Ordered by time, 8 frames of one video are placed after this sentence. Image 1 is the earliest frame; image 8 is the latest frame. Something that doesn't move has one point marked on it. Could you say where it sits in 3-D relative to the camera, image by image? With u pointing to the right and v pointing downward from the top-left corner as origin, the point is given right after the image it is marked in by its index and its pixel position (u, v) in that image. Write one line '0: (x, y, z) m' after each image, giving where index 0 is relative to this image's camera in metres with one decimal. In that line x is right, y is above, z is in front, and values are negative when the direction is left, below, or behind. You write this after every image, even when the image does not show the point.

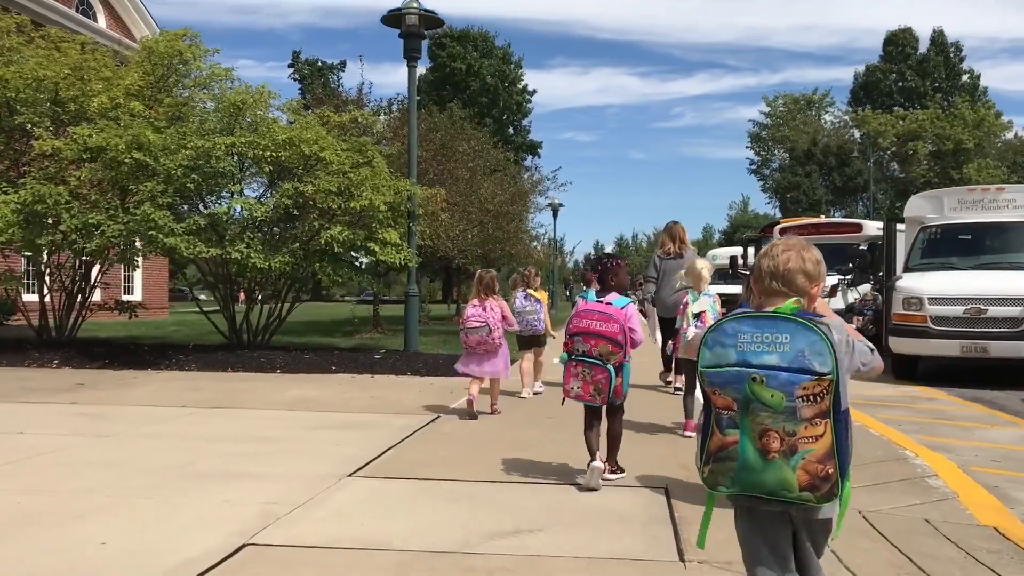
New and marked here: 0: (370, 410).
0: (-1.3, -1.1, +9.0) m
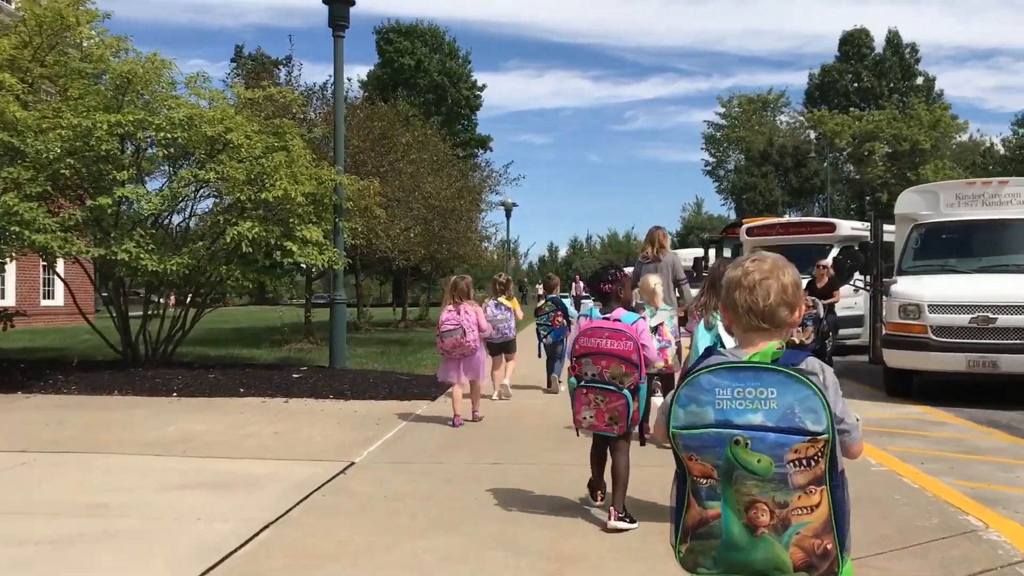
0: (-1.8, -1.2, +7.1) m
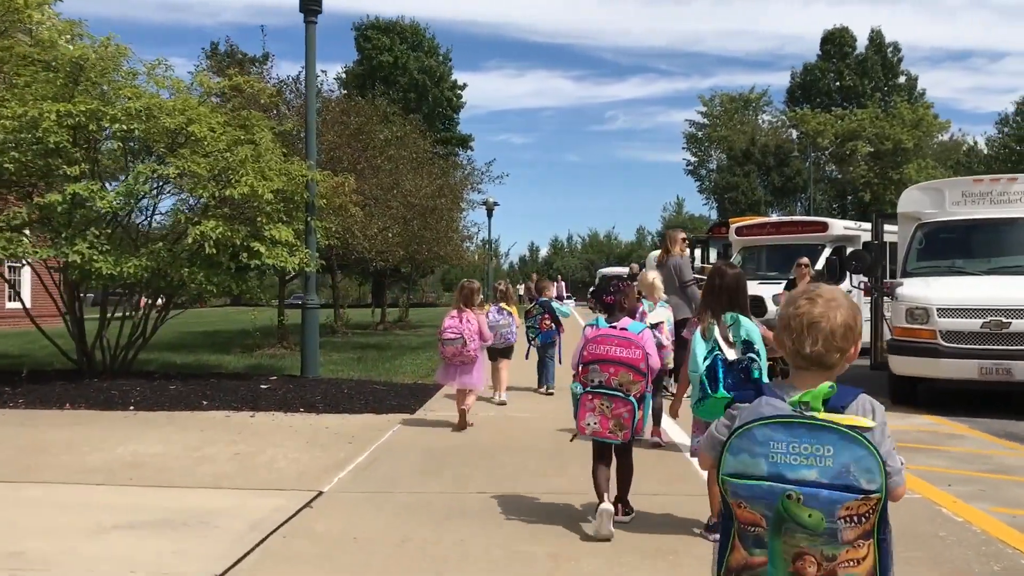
0: (-1.9, -1.3, +6.3) m
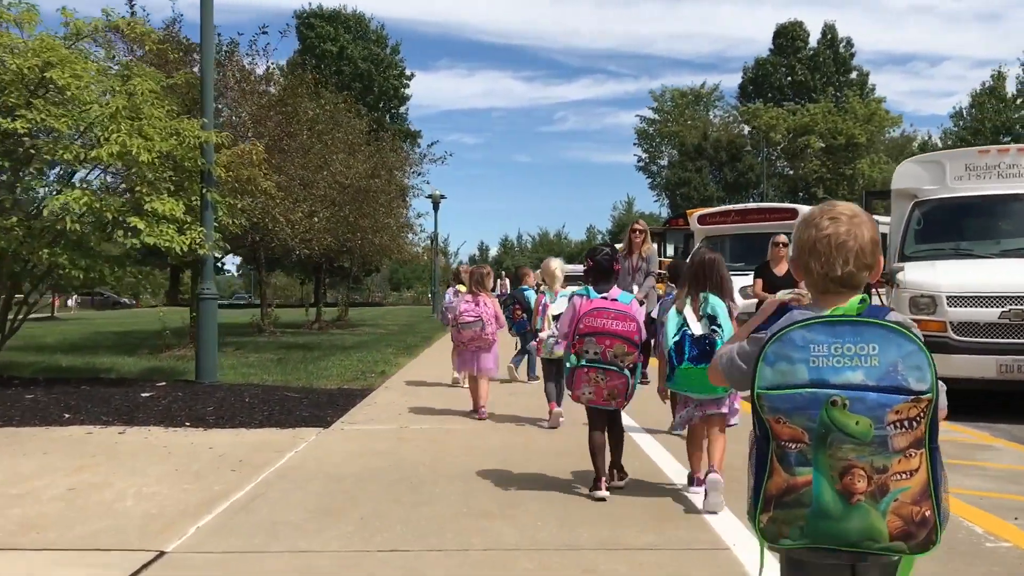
0: (-2.2, -1.1, +4.4) m
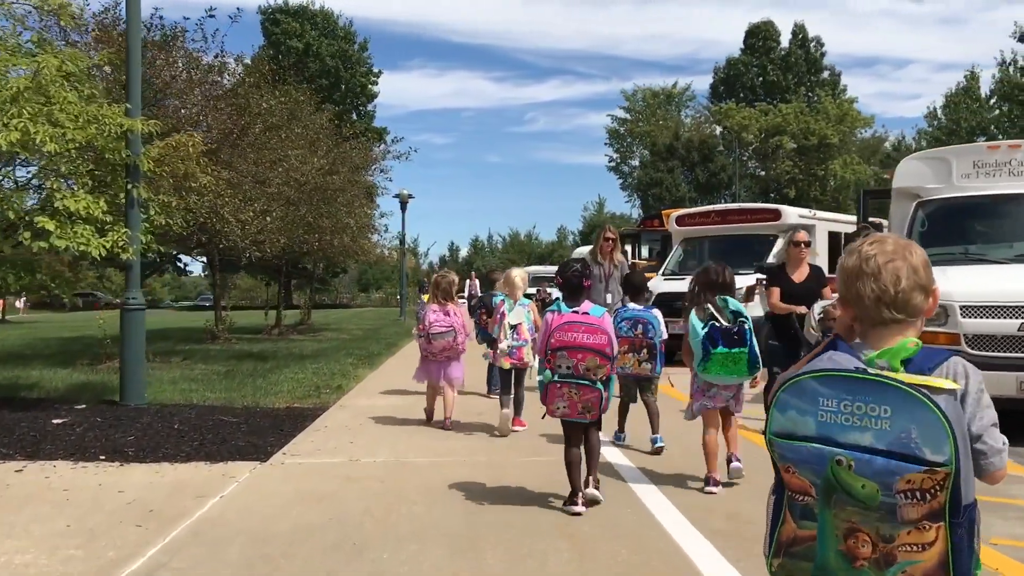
0: (-2.3, -1.2, +3.4) m
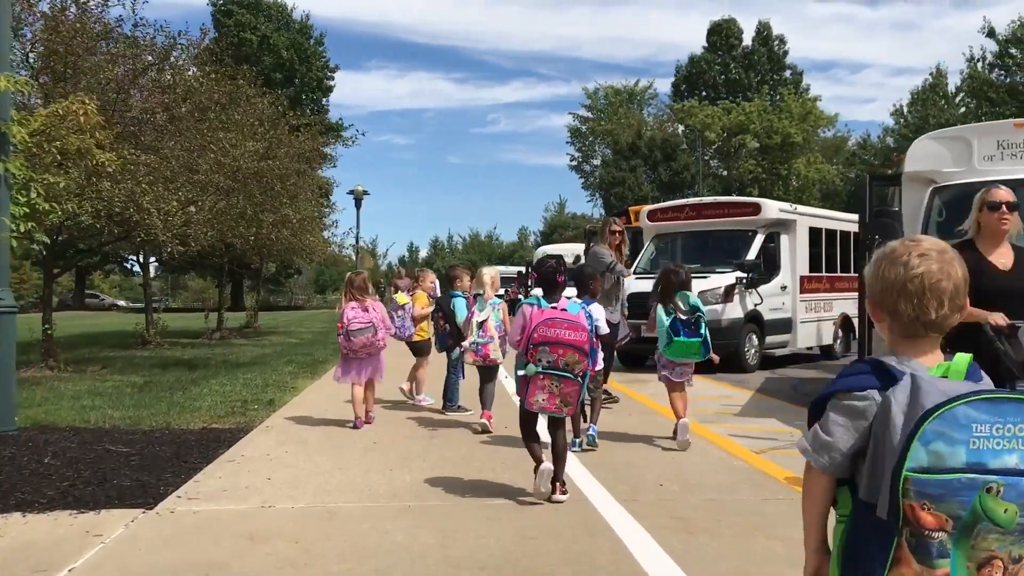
0: (-2.4, -1.2, +1.9) m
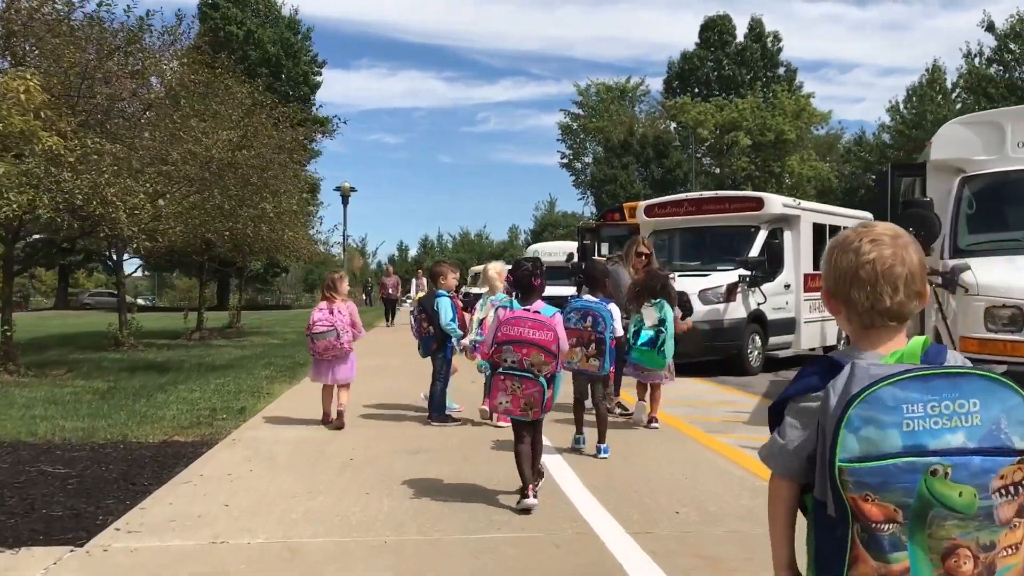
0: (-2.4, -1.2, +1.1) m
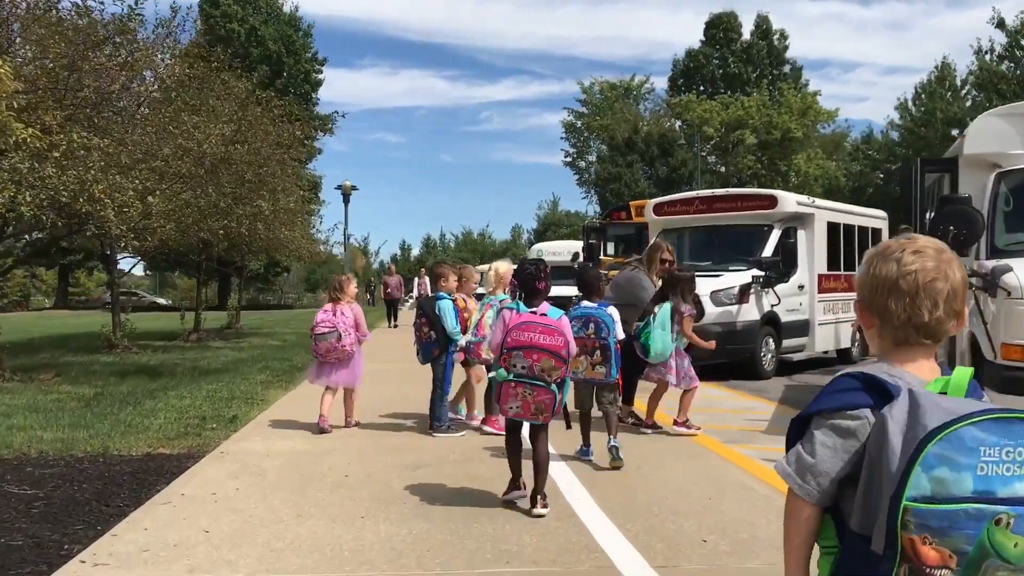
0: (-2.4, -1.2, +0.6) m
